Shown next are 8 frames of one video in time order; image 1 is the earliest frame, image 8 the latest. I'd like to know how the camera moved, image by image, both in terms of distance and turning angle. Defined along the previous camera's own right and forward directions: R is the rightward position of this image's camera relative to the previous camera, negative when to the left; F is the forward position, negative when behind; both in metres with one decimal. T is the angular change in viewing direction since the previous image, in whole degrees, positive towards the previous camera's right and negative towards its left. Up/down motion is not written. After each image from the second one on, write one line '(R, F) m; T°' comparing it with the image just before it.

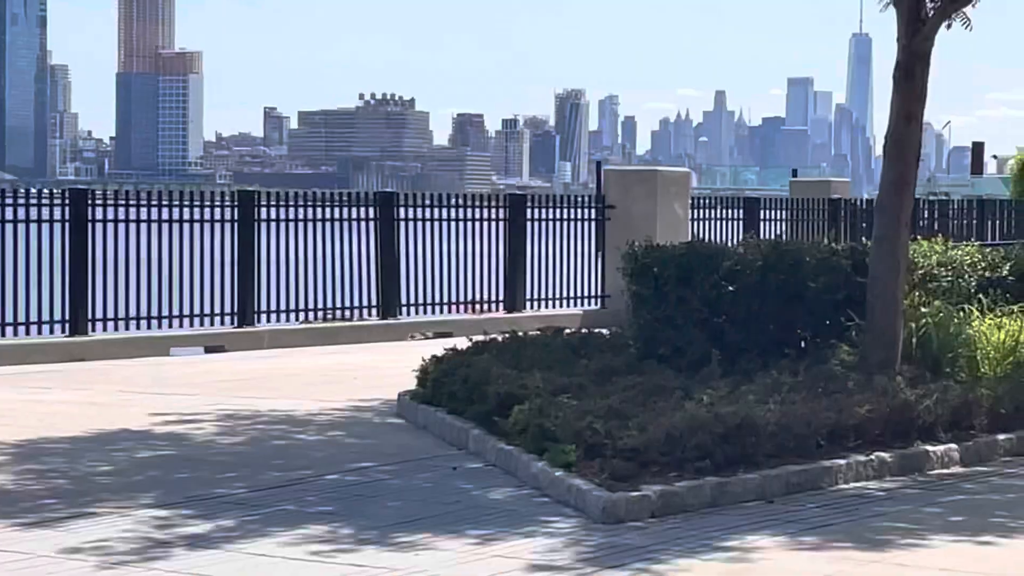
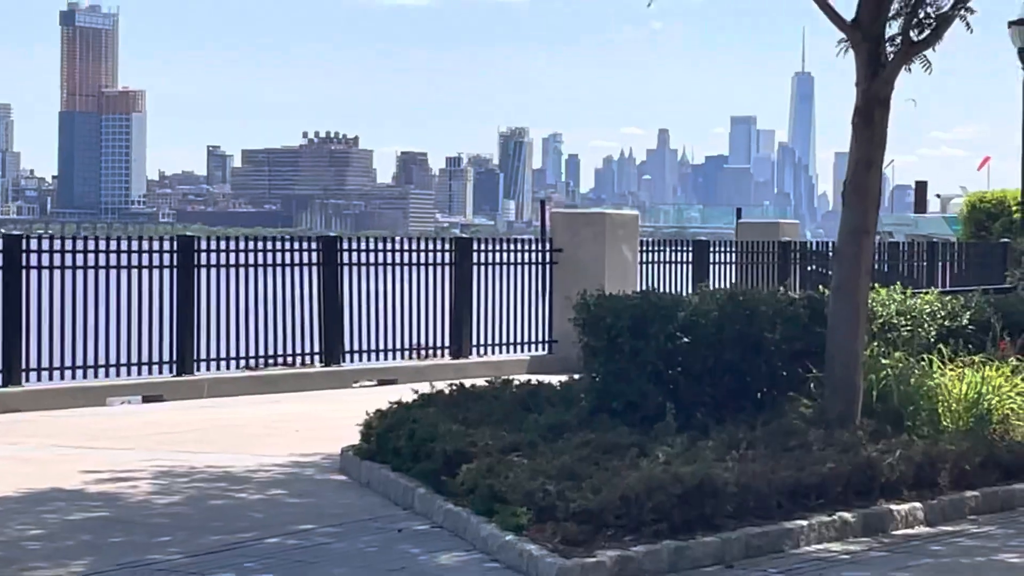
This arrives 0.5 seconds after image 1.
(0.0, +0.3) m; +1°
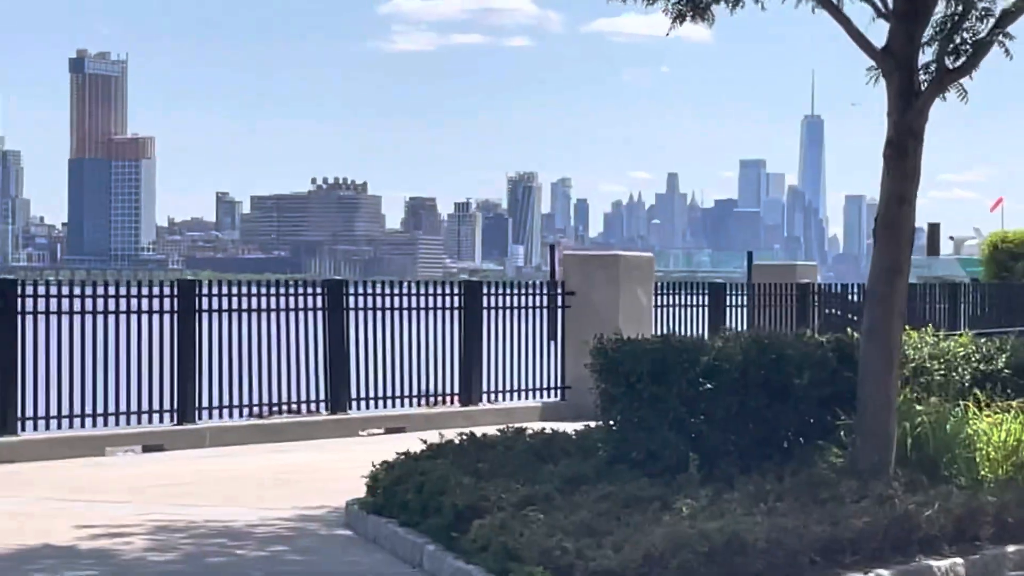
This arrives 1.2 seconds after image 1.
(0.0, +0.5) m; 0°
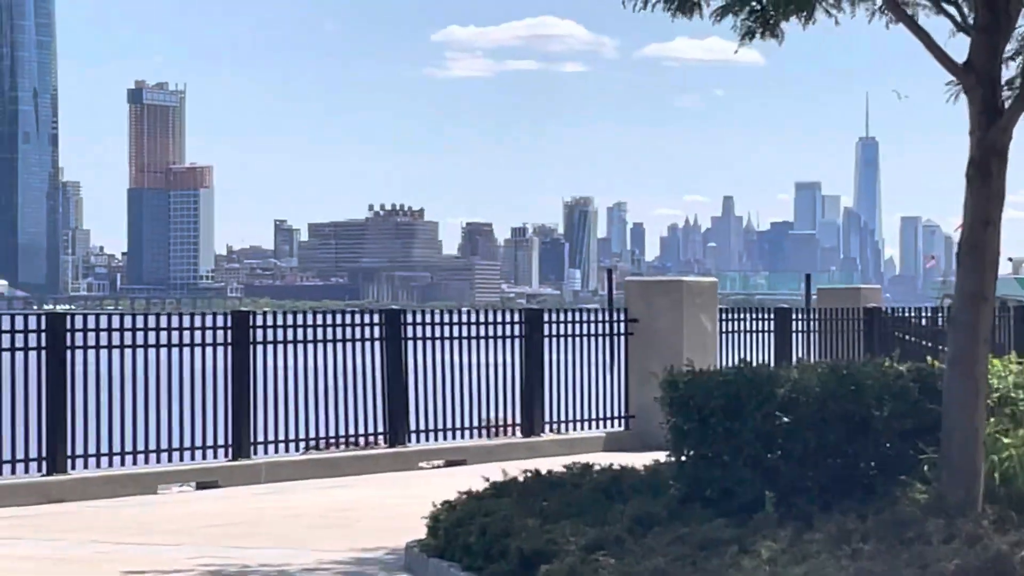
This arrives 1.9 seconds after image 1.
(0.0, +0.4) m; -1°
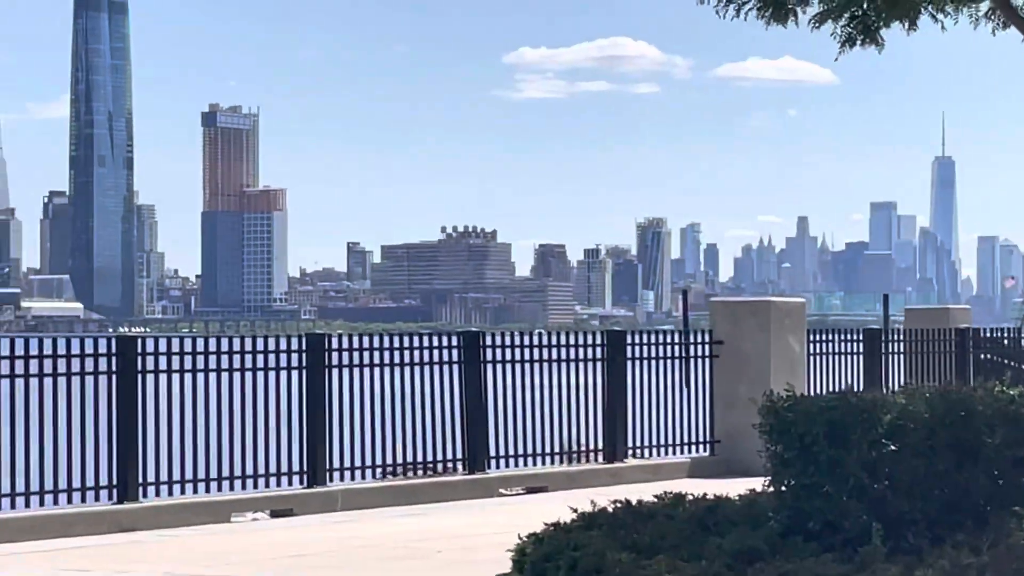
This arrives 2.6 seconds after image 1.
(-0.1, +0.5) m; -2°
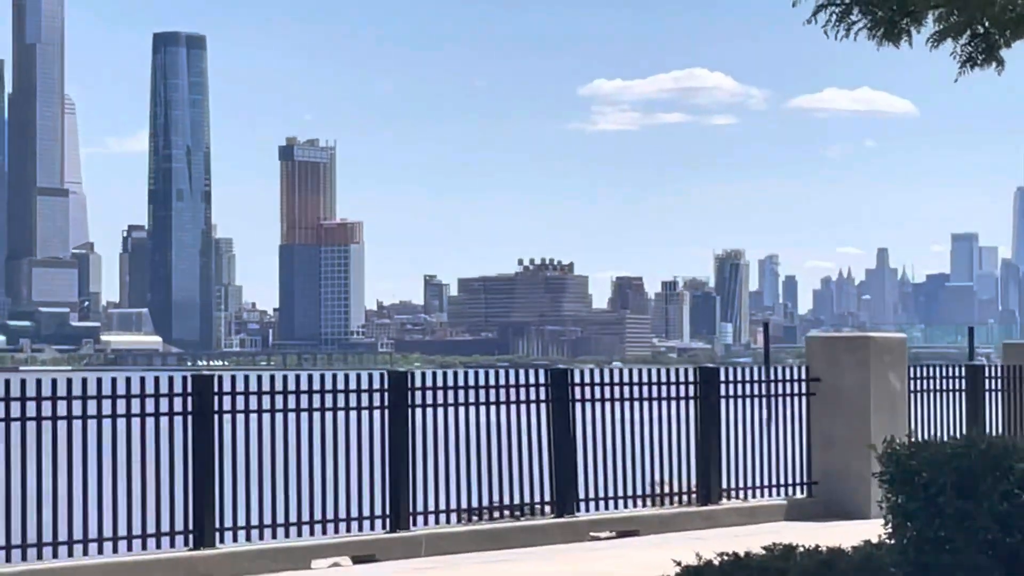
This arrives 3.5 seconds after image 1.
(-0.1, +0.6) m; -2°
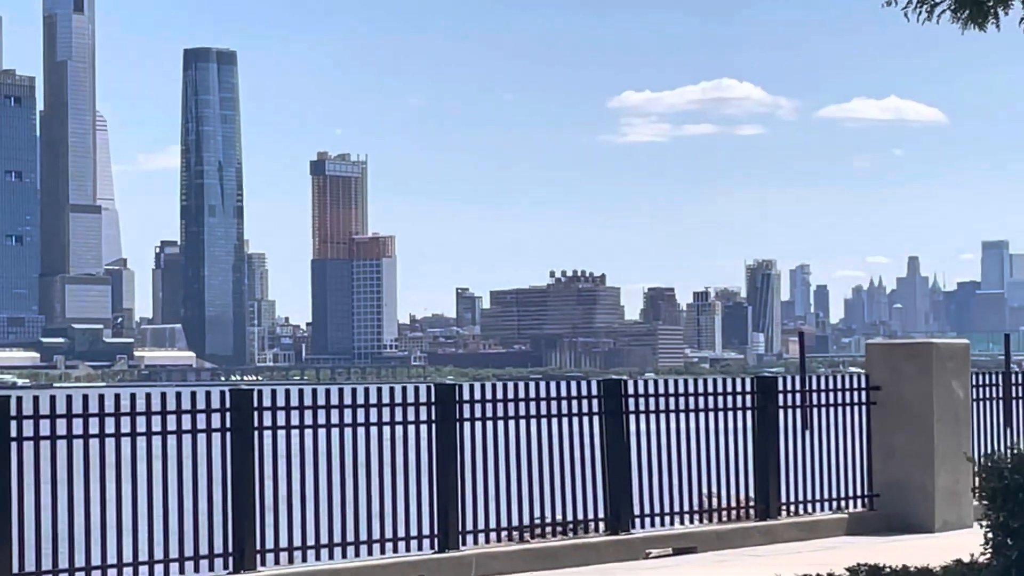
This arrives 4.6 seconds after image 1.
(-0.1, +0.6) m; -1°
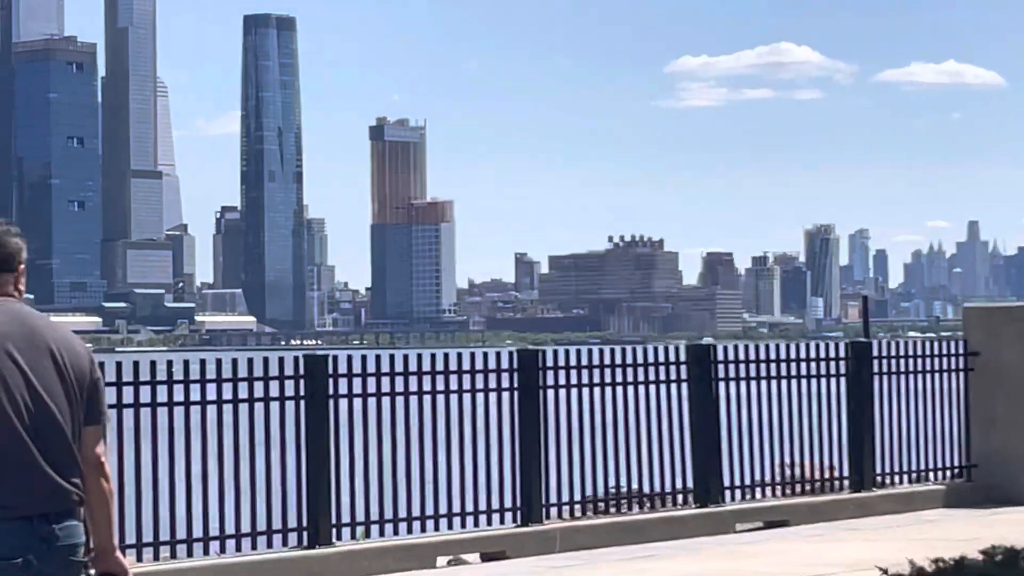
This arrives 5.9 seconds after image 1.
(-0.1, +0.6) m; -1°
